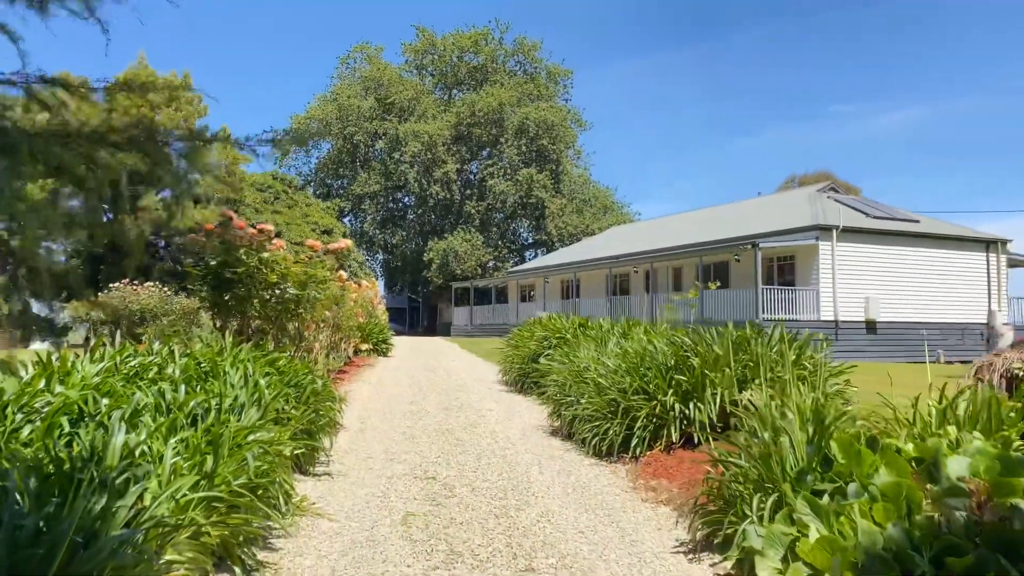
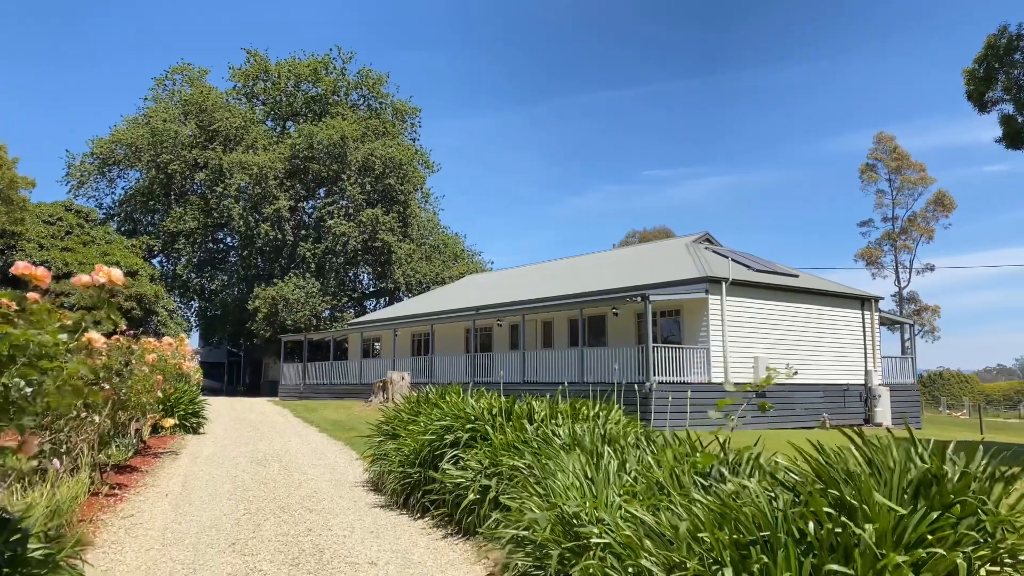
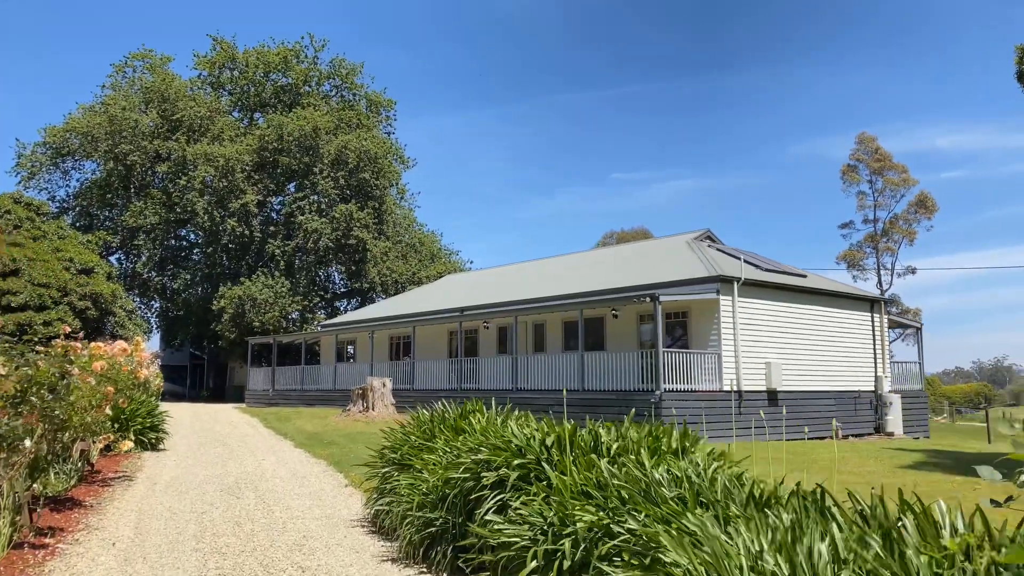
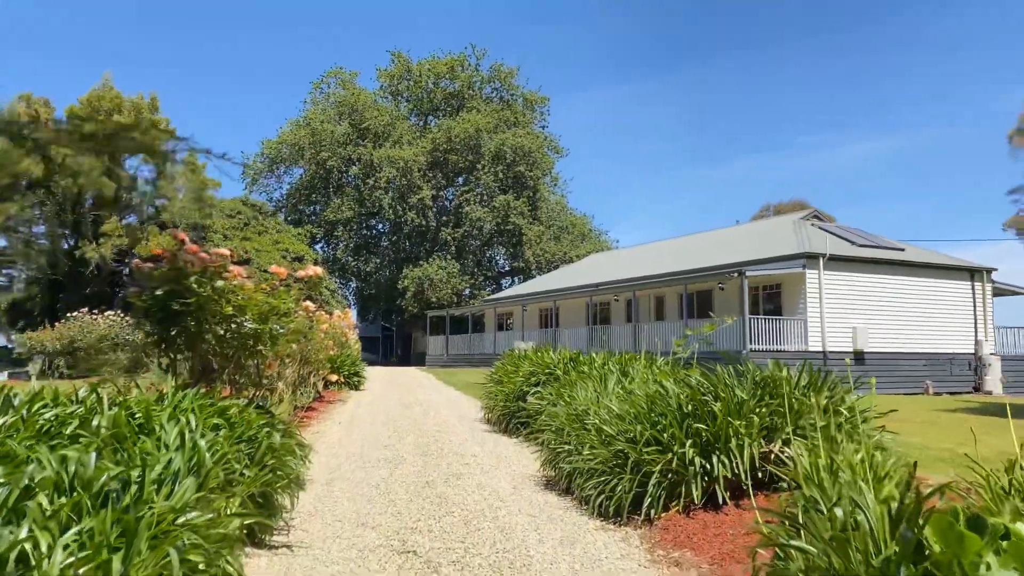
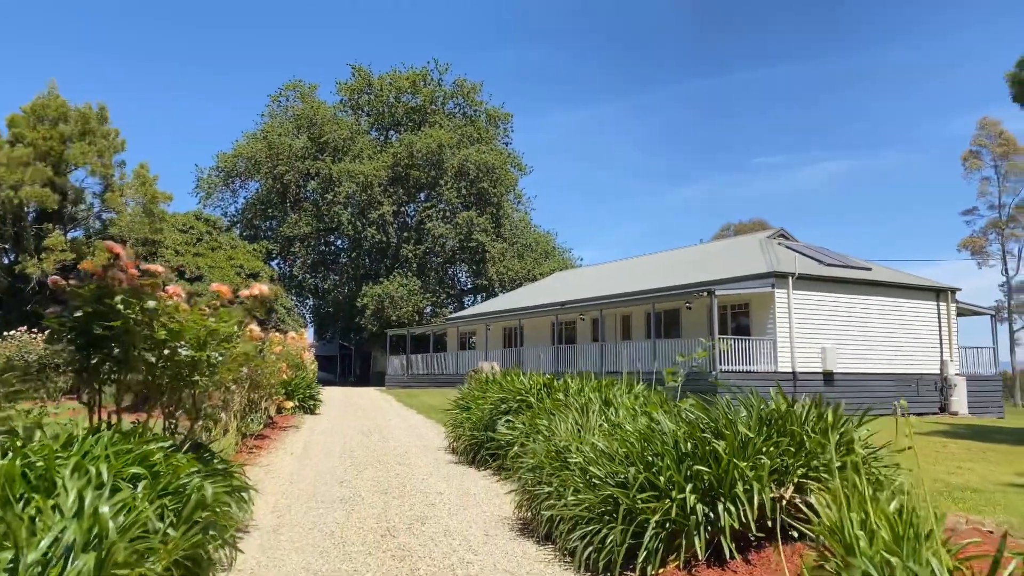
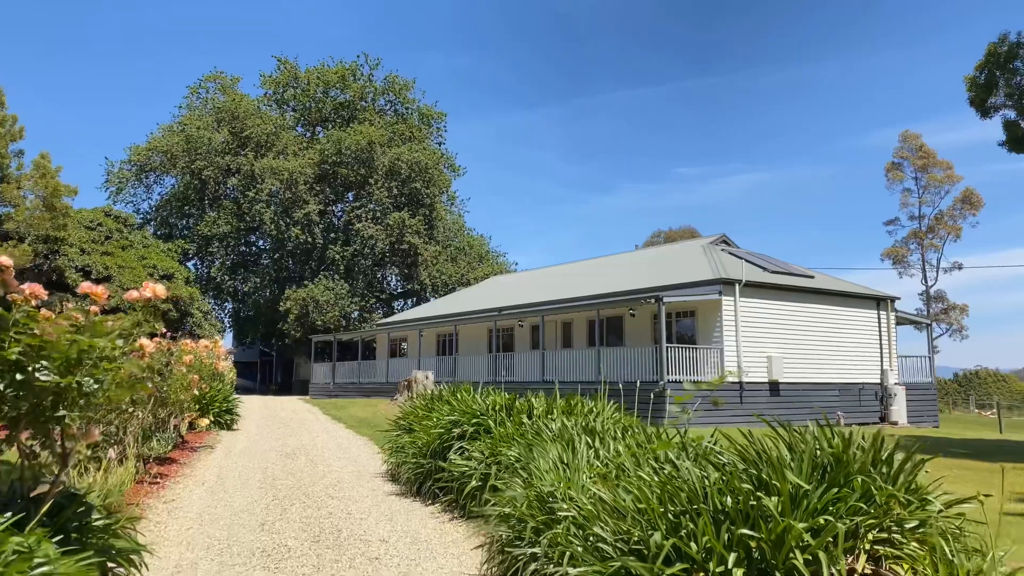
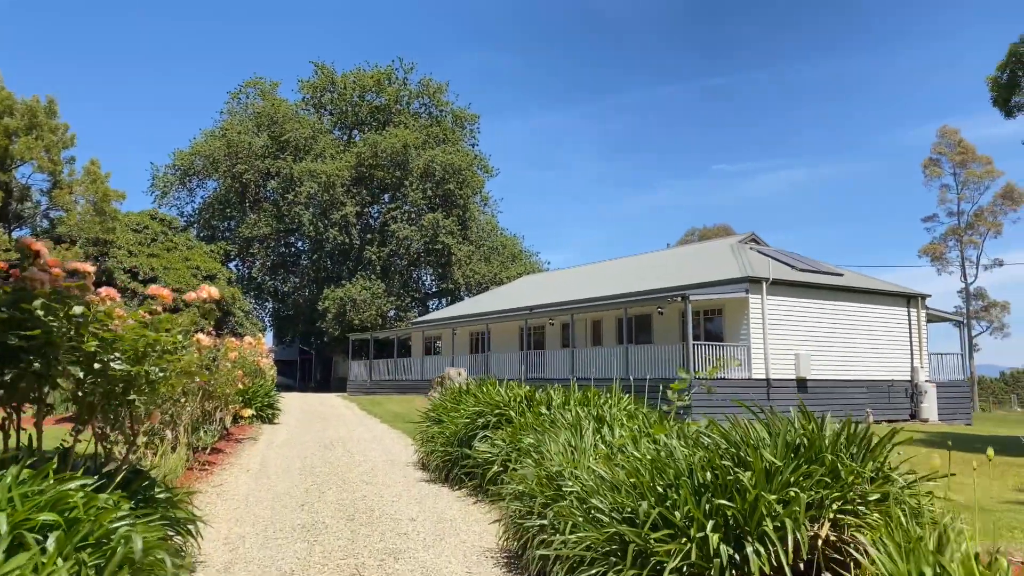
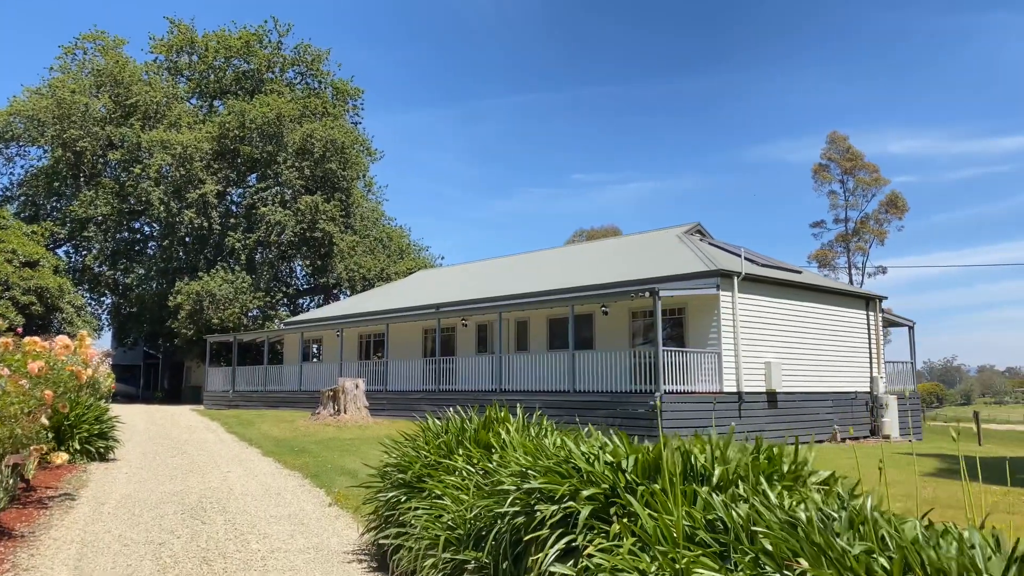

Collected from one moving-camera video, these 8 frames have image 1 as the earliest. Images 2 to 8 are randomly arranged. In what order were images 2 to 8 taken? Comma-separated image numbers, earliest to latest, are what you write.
4, 5, 7, 6, 2, 3, 8
